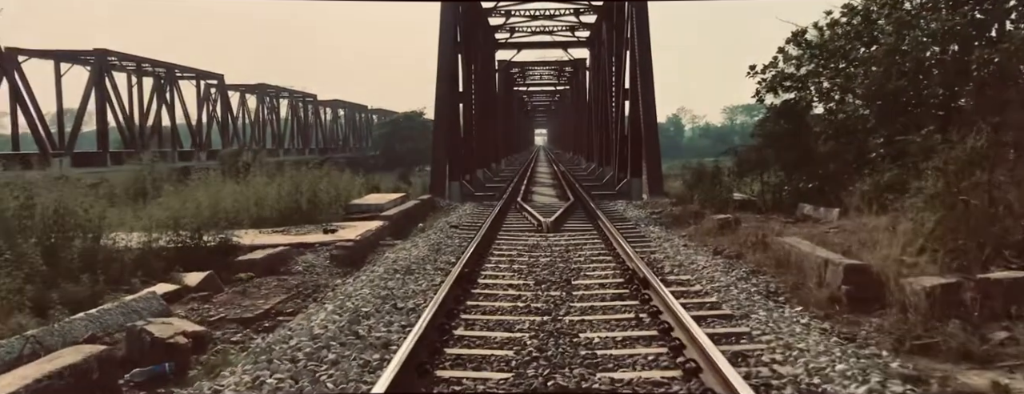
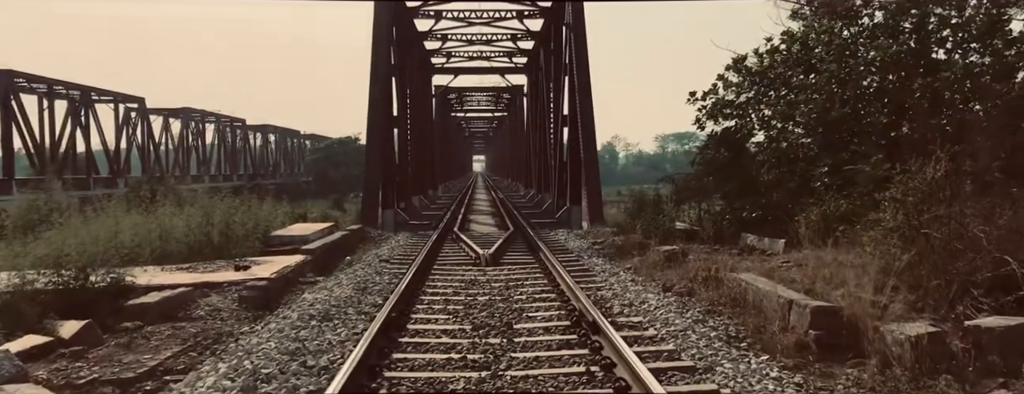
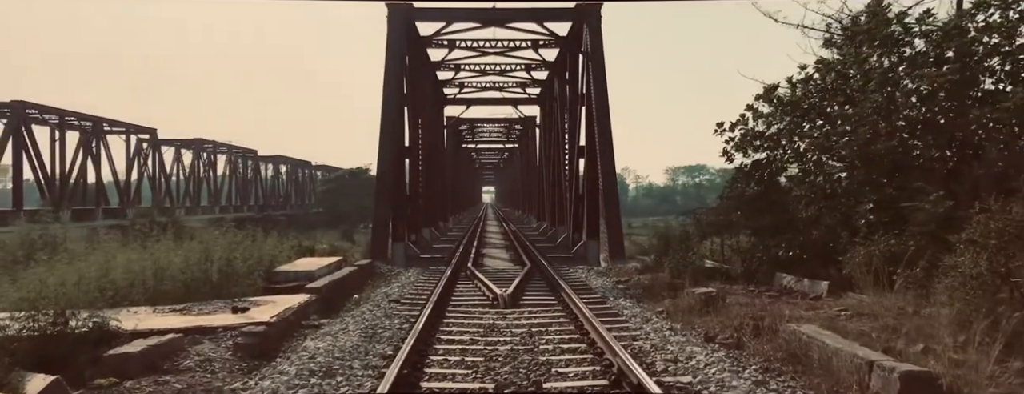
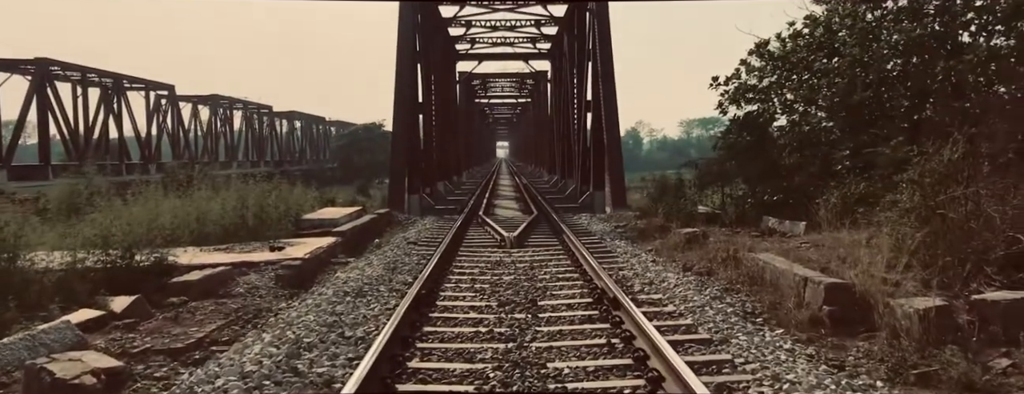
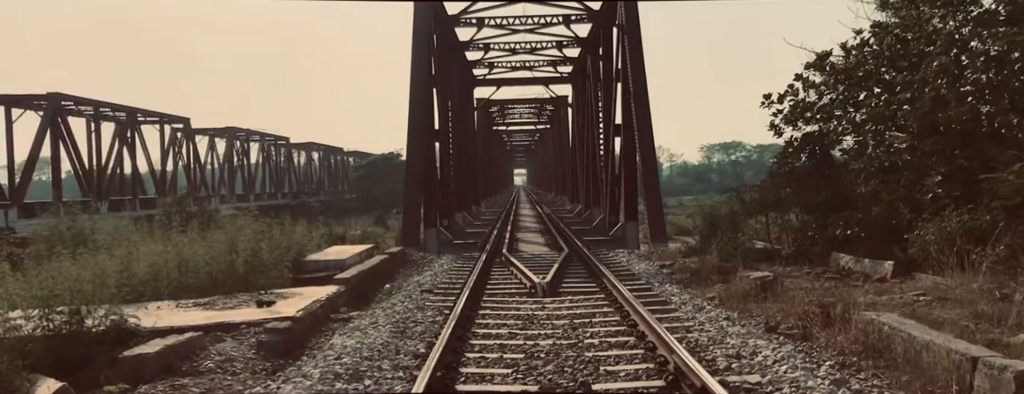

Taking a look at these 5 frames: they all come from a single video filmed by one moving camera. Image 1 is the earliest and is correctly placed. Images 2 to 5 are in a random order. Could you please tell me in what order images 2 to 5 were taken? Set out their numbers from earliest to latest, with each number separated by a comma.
4, 2, 3, 5
